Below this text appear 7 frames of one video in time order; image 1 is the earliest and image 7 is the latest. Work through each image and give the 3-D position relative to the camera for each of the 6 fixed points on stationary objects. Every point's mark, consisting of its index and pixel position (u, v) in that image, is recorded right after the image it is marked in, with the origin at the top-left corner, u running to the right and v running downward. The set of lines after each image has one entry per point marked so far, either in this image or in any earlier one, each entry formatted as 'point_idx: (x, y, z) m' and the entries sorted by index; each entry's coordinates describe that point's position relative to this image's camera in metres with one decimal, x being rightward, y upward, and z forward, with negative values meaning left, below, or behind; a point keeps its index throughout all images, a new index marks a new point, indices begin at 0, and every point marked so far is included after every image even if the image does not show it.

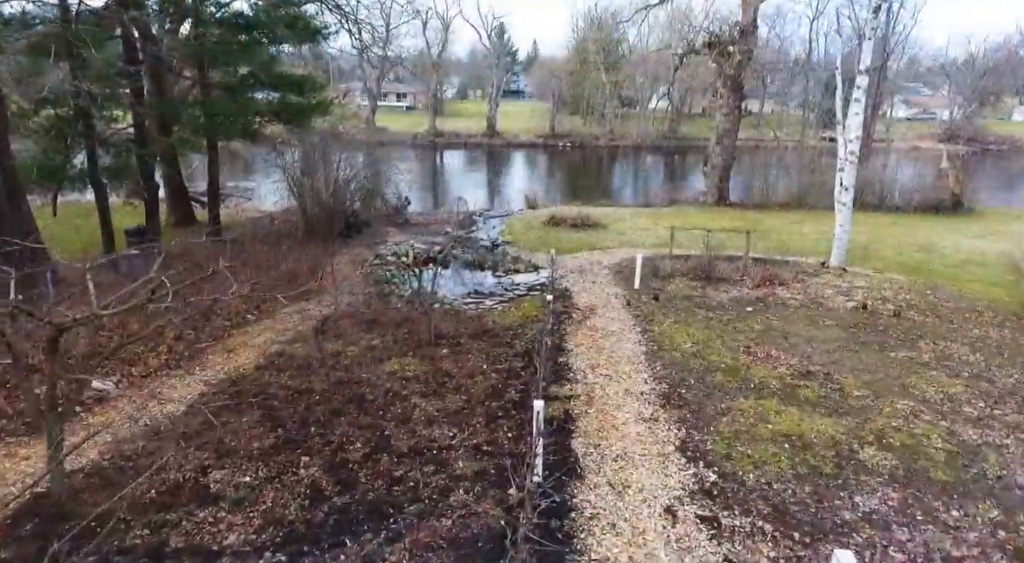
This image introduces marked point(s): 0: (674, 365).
0: (+1.4, -0.7, +5.4) m
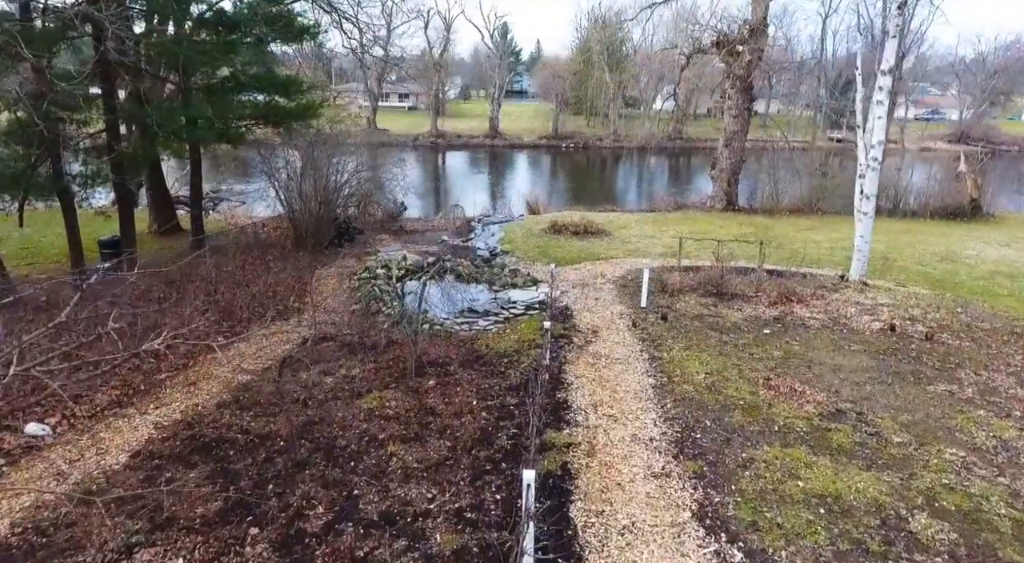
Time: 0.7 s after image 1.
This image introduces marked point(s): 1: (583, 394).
0: (+1.4, -0.9, +4.8) m
1: (+0.6, -0.9, +4.9) m
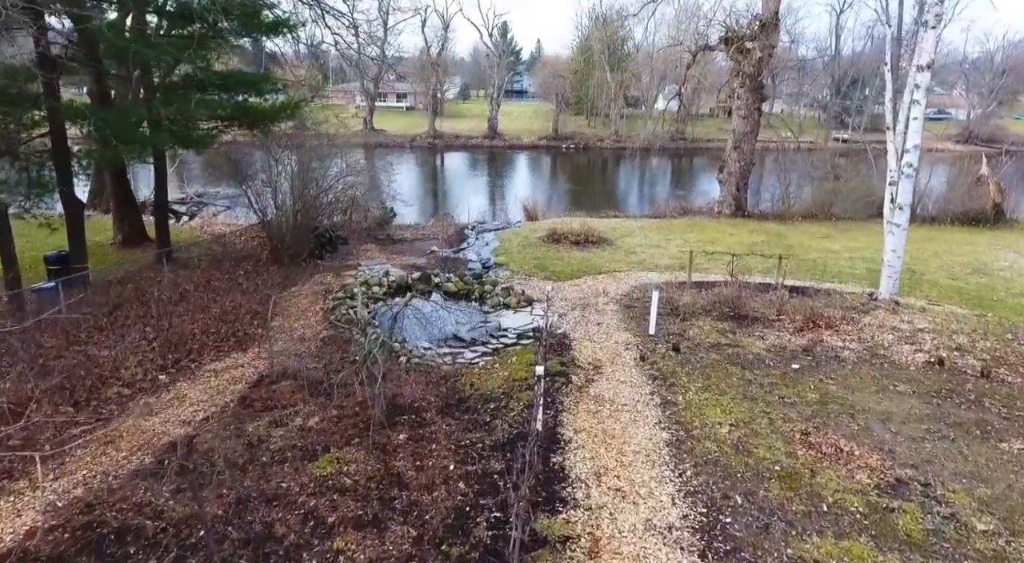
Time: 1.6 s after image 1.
0: (+1.3, -1.2, +4.0) m
1: (+0.5, -1.1, +4.0) m
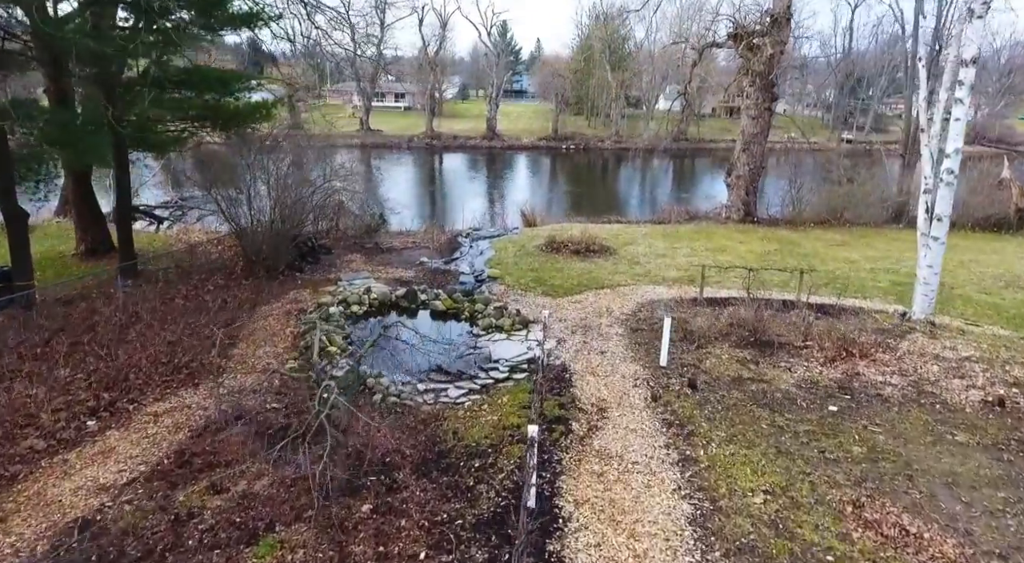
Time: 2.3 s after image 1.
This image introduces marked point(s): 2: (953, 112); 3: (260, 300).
0: (+1.2, -1.4, +3.2) m
1: (+0.4, -1.4, +3.2) m
2: (+4.8, +1.9, +6.7) m
3: (-3.3, -0.2, +7.9) m
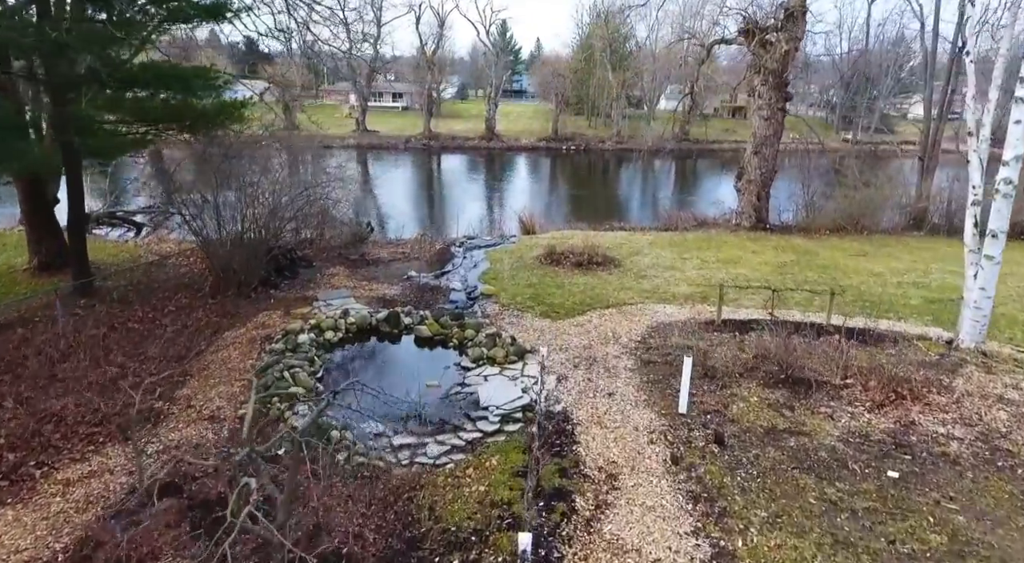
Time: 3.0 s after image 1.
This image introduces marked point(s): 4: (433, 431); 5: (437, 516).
0: (+1.1, -1.7, +2.3) m
1: (+0.3, -1.6, +2.3) m
2: (+4.8, +1.6, +5.8) m
3: (-3.3, -0.5, +7.0) m
4: (-0.6, -1.1, +4.6) m
5: (-0.4, -1.4, +3.6) m
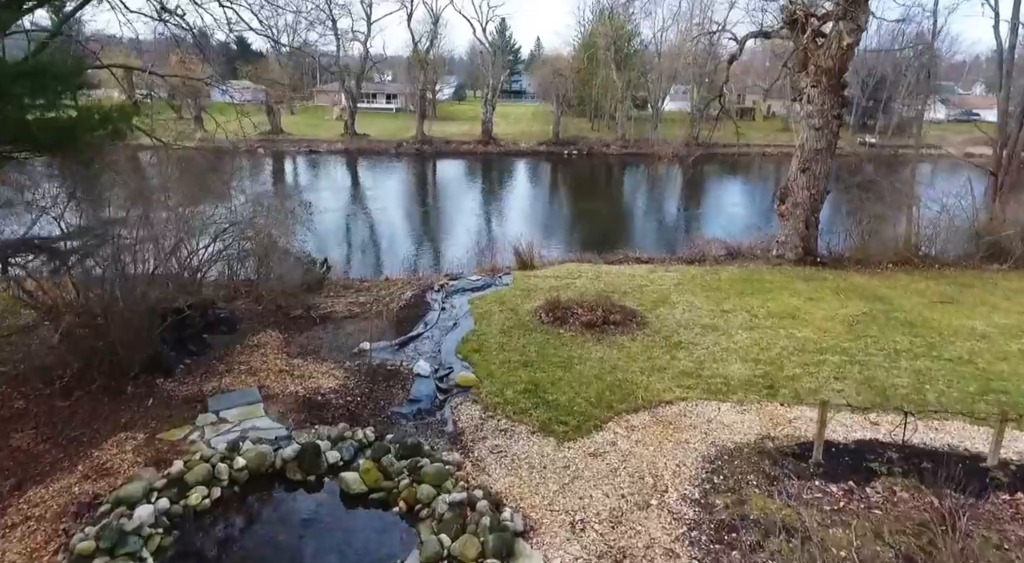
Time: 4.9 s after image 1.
0: (+1.0, -2.5, -0.3) m
1: (+0.2, -2.5, -0.2) m
2: (+4.6, +0.8, +3.3) m
3: (-3.4, -1.3, +4.5) m
4: (-0.7, -2.0, +2.0) m
5: (-0.6, -2.2, +1.0) m
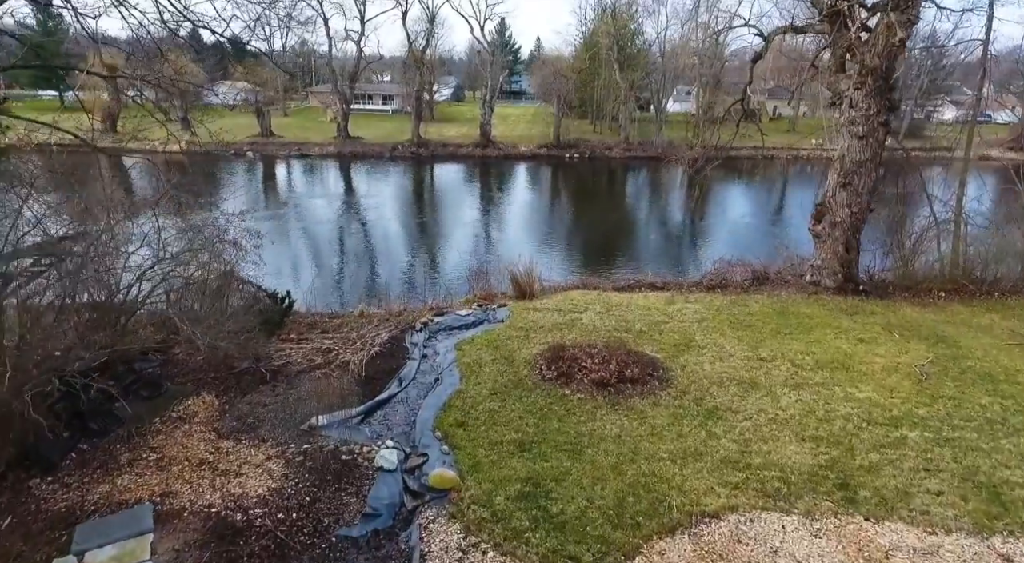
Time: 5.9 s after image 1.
0: (+0.9, -3.0, -1.8) m
1: (+0.1, -3.0, -1.8) m
2: (+4.6, +0.3, +1.7) m
3: (-3.5, -1.8, +2.9) m
4: (-0.8, -2.5, +0.5) m
5: (-0.6, -2.7, -0.5) m
